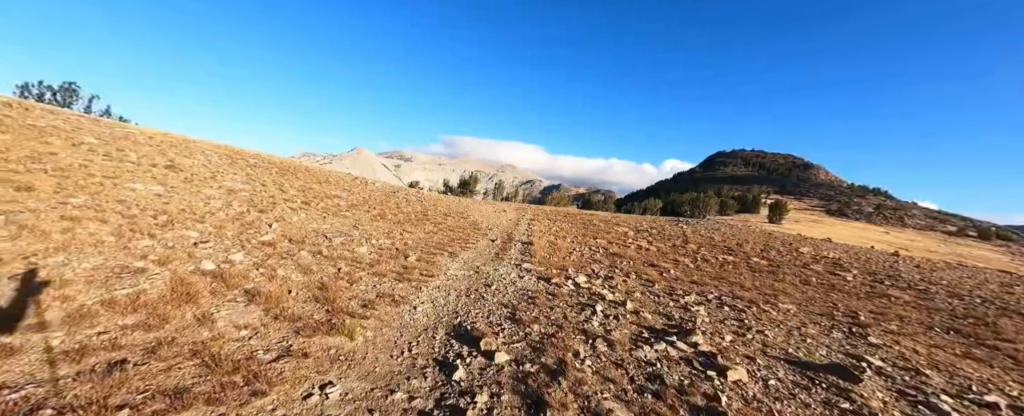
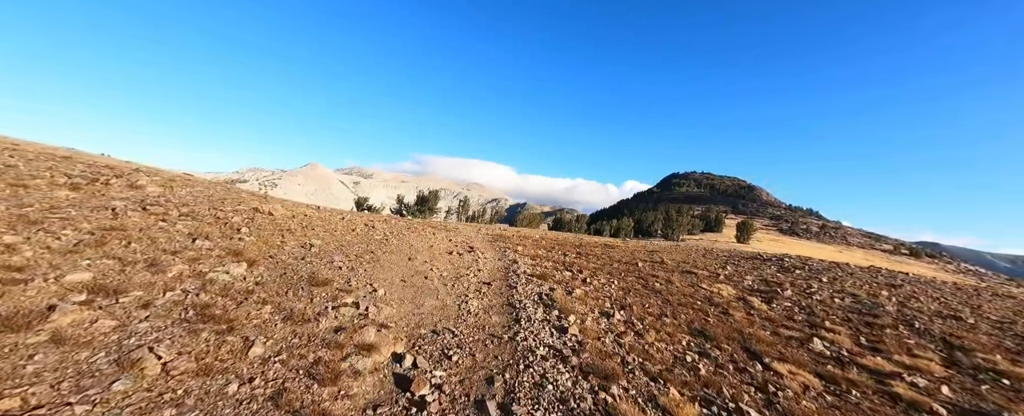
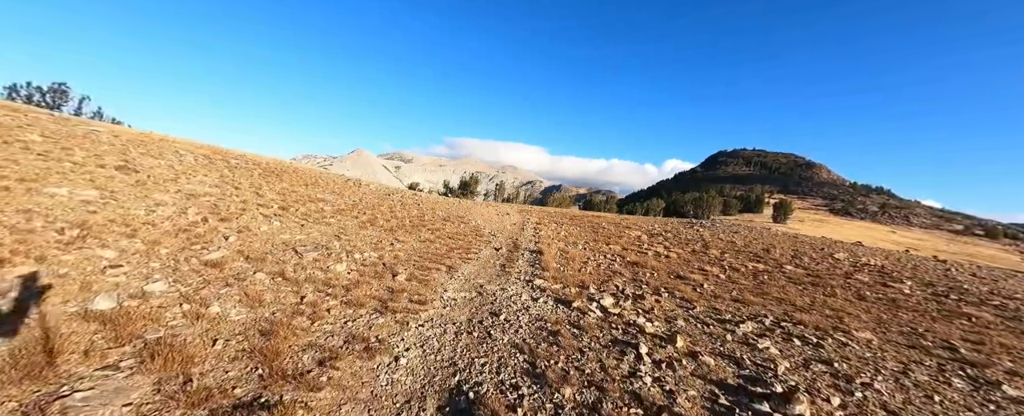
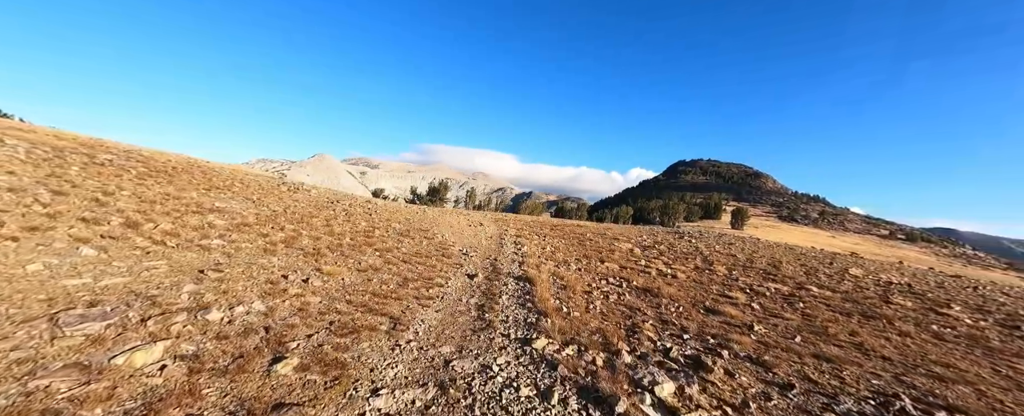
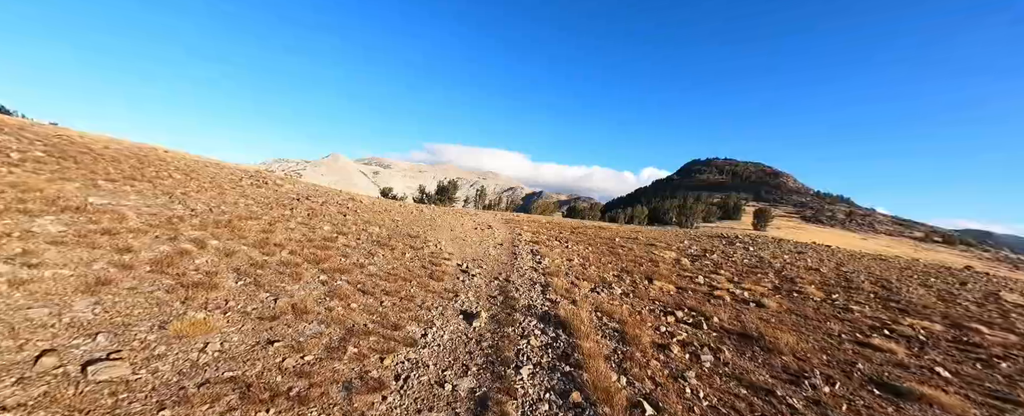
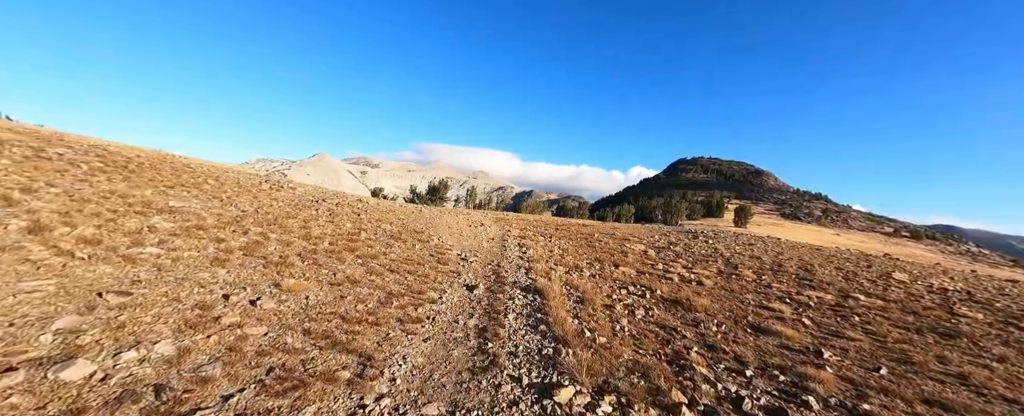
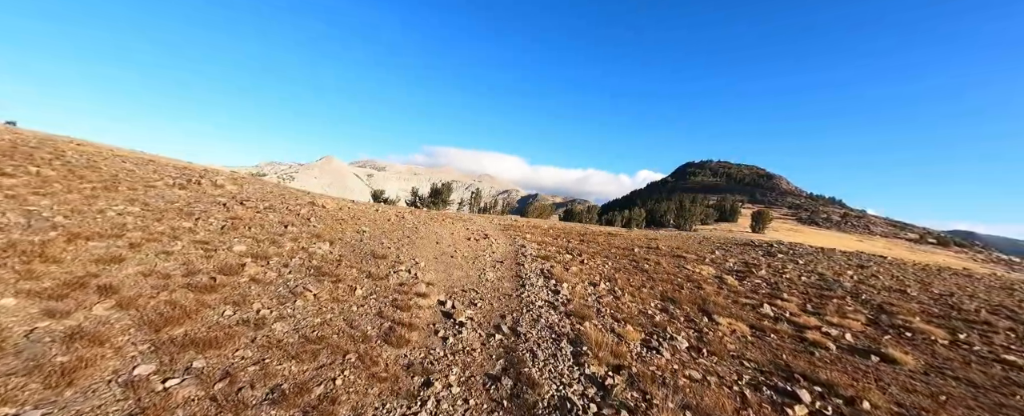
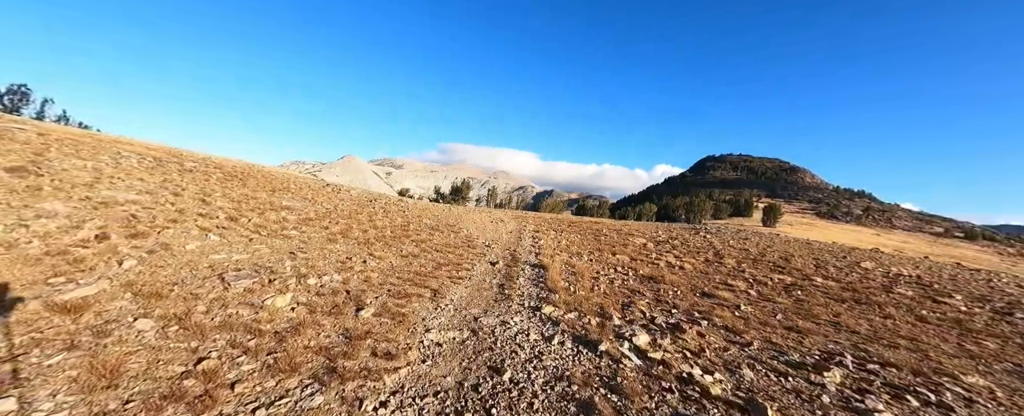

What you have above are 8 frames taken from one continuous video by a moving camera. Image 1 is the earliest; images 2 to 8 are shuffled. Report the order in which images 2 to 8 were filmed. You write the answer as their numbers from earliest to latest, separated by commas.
3, 8, 4, 6, 5, 7, 2
